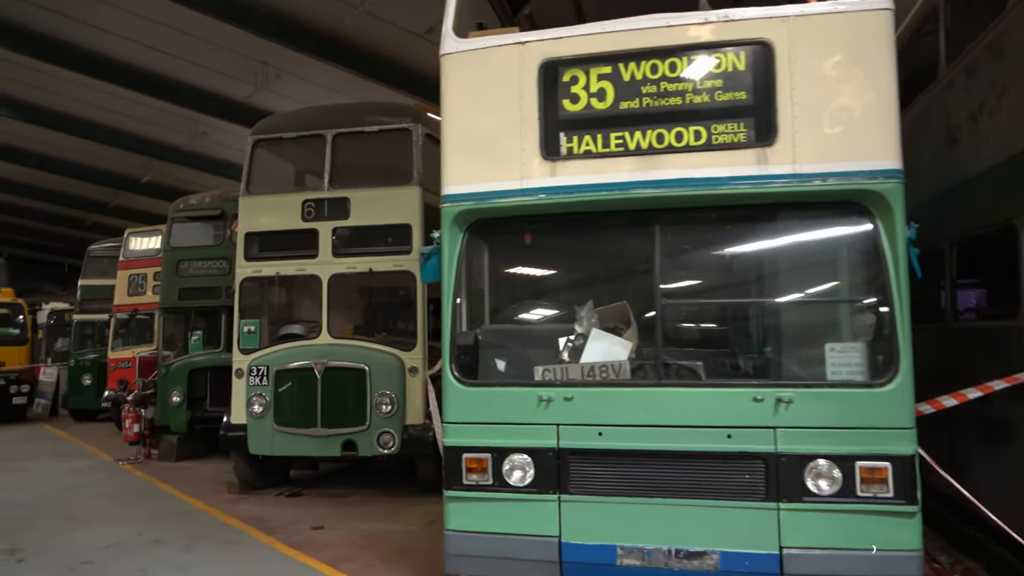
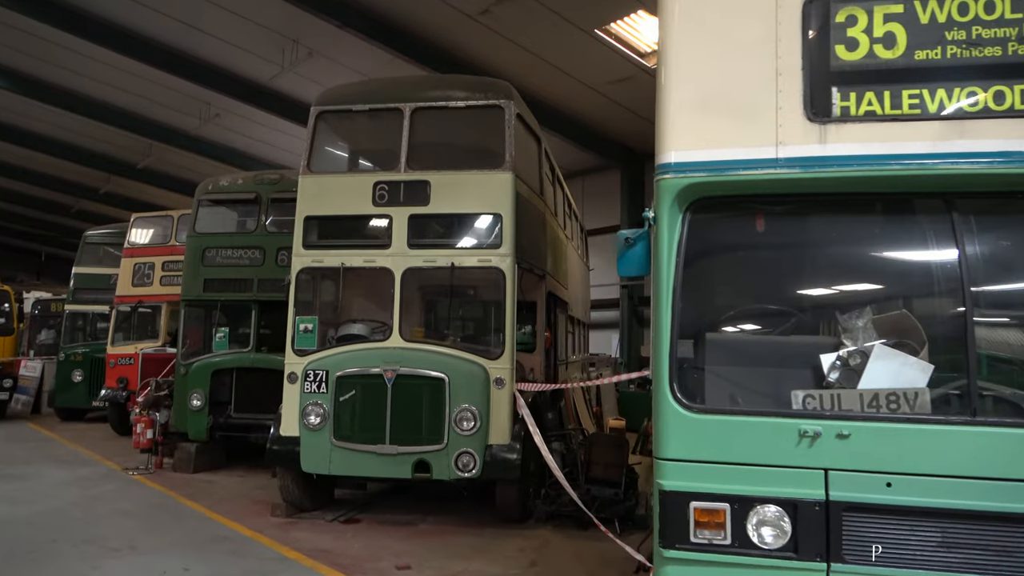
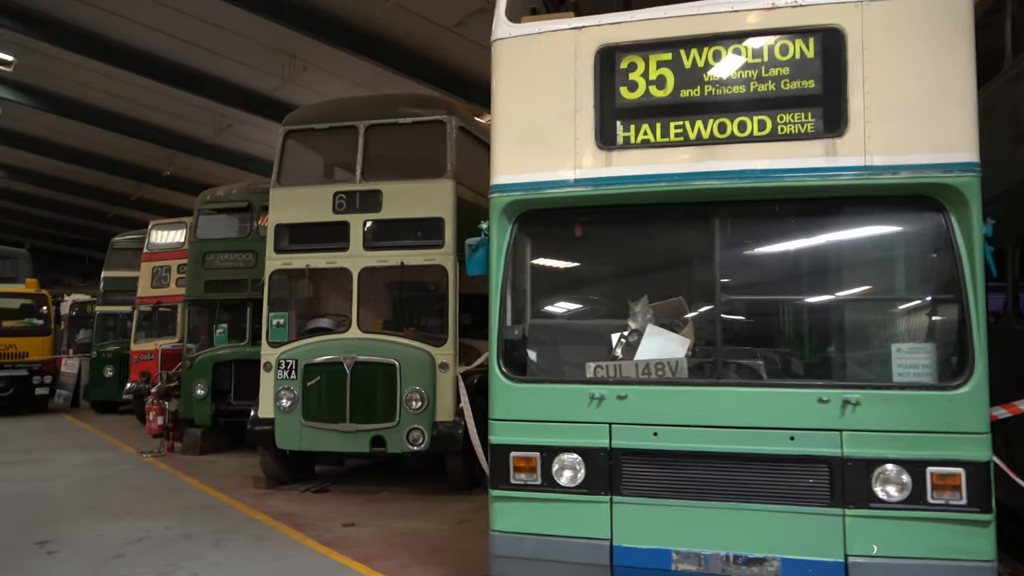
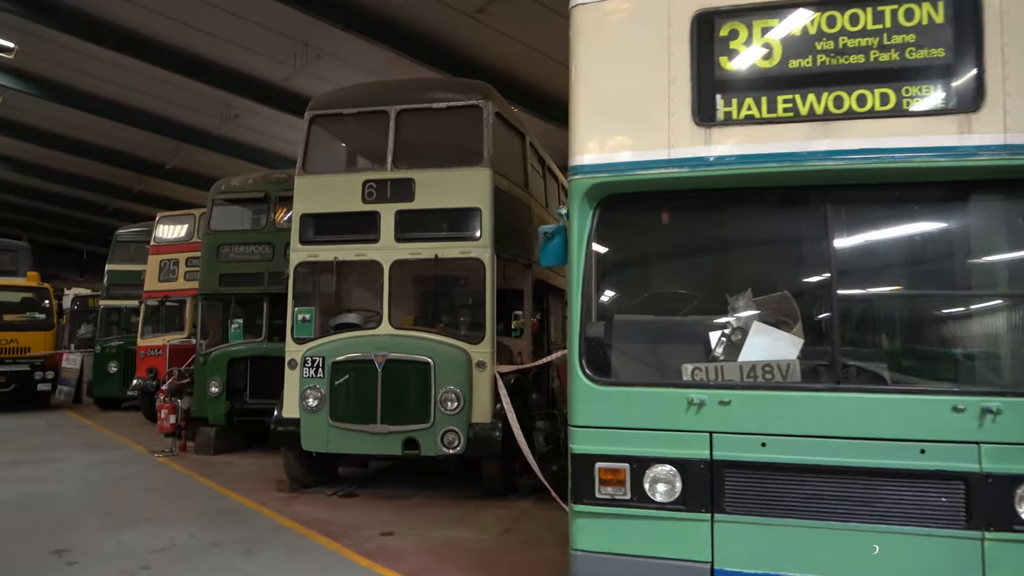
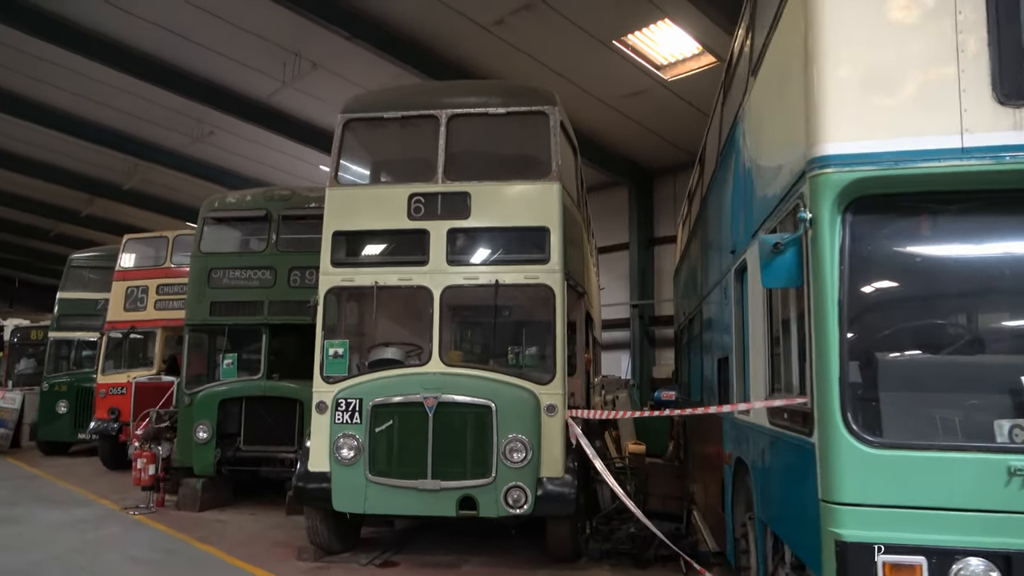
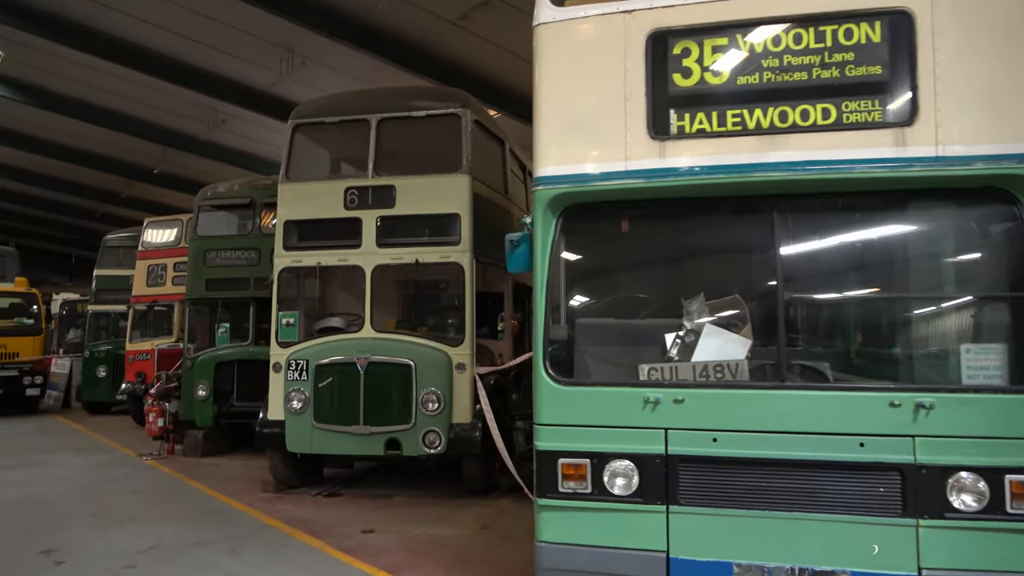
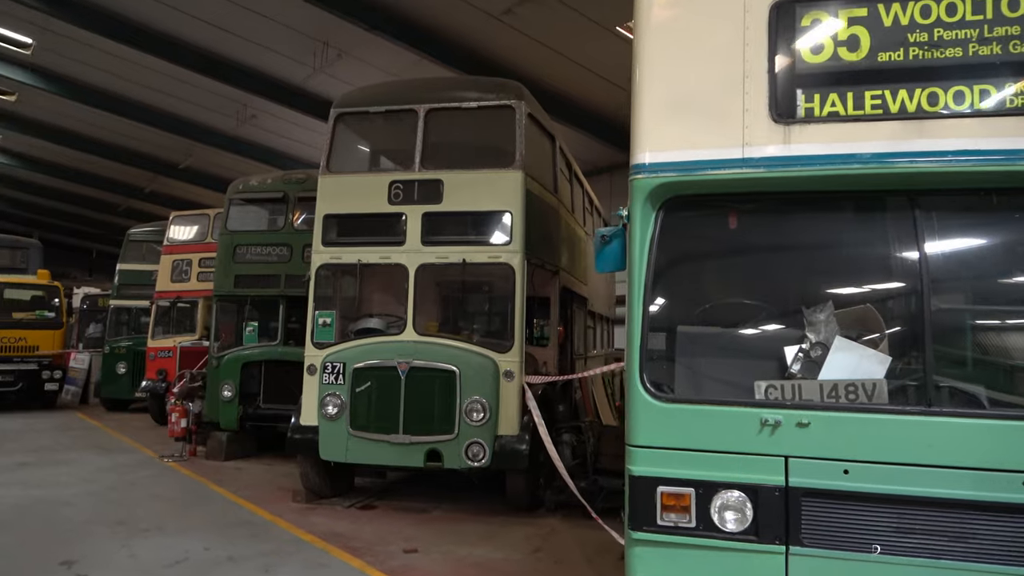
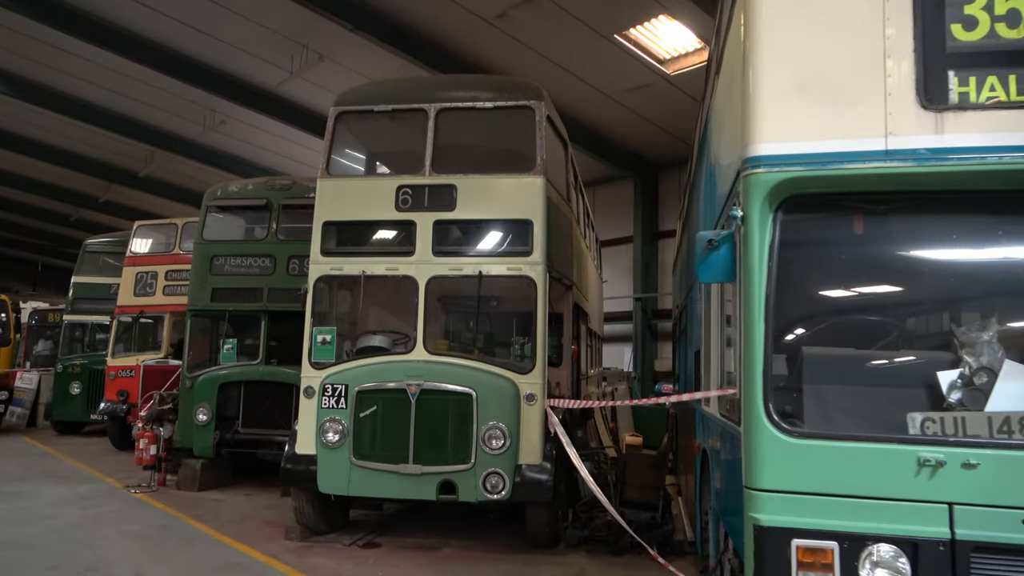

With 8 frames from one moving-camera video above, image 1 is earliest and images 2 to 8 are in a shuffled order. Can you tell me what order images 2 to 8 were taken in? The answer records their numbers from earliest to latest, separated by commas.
3, 6, 4, 7, 2, 8, 5
